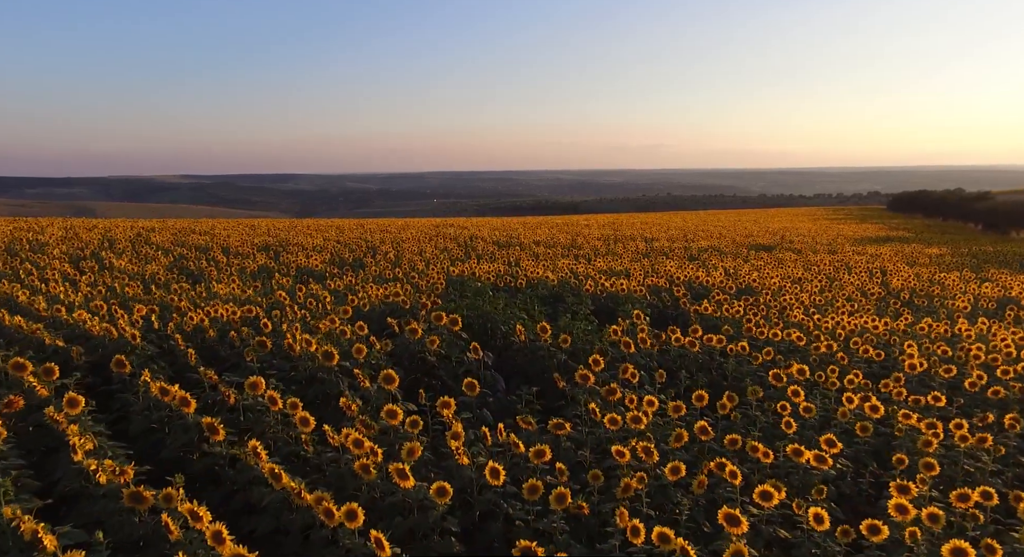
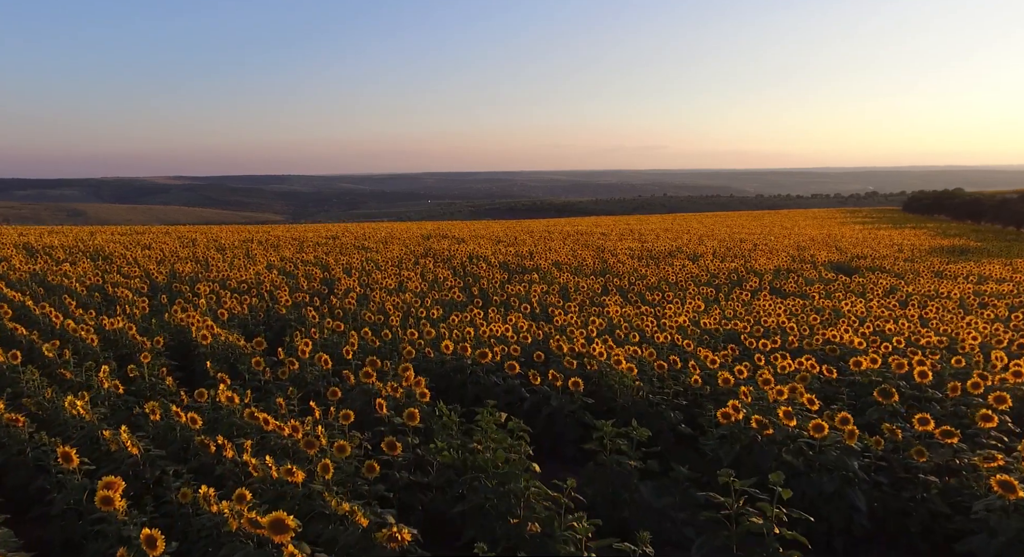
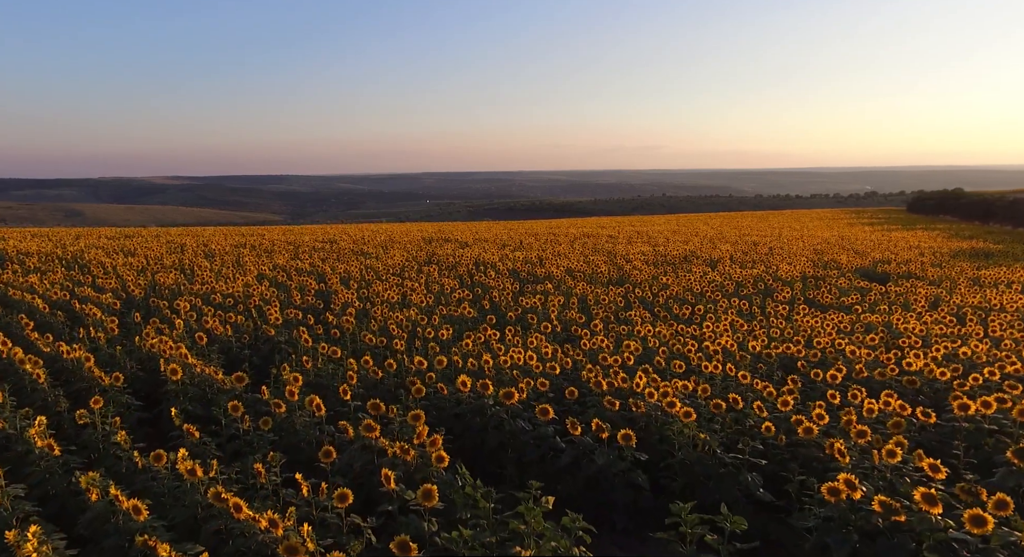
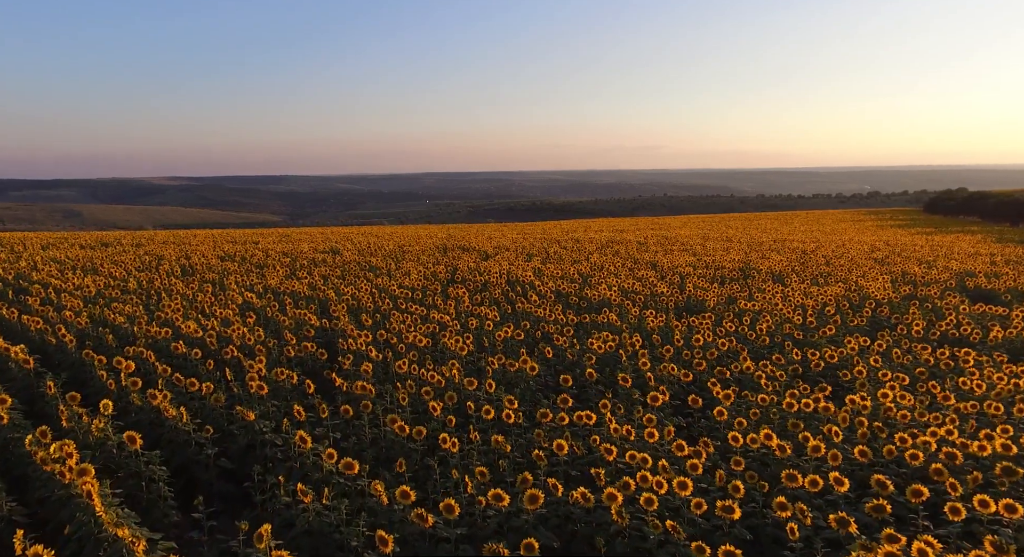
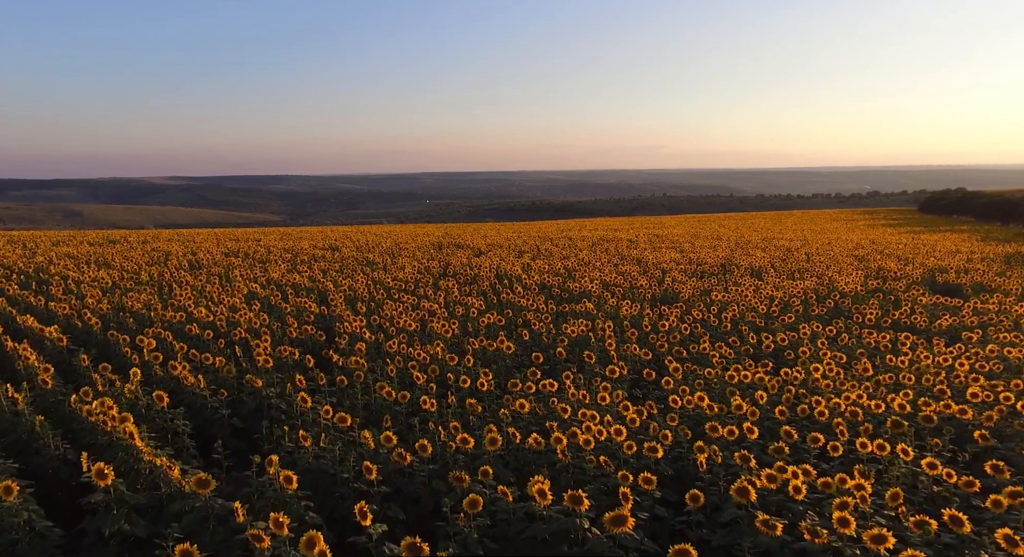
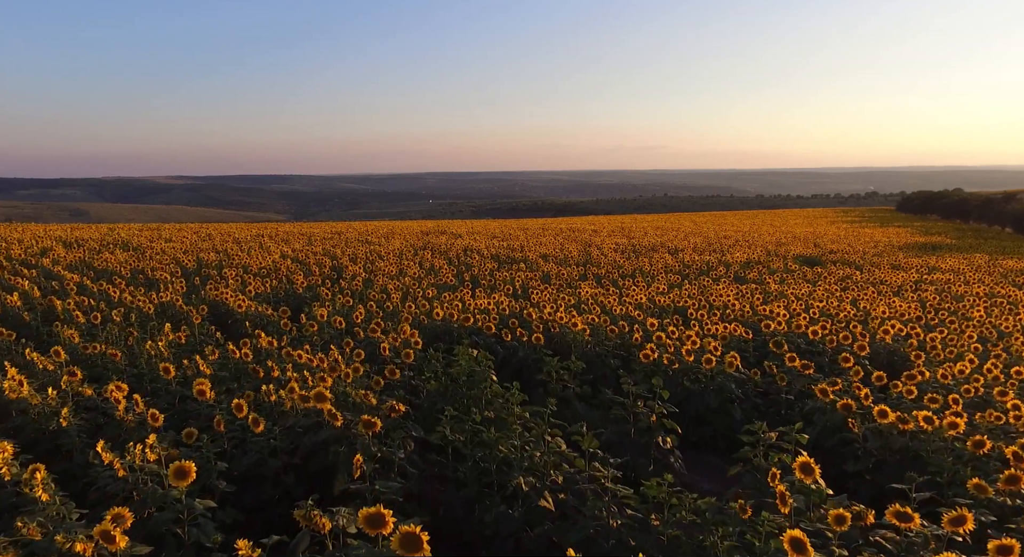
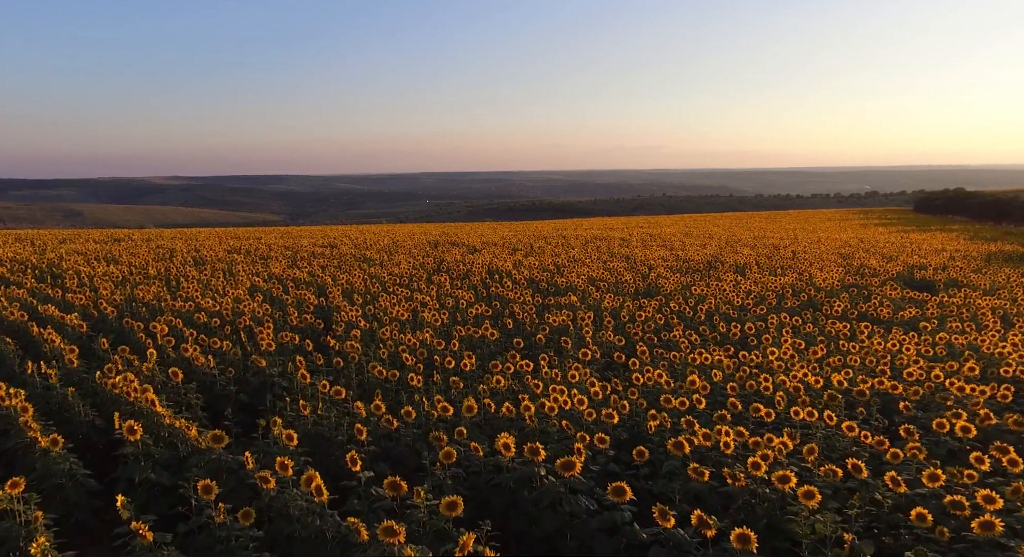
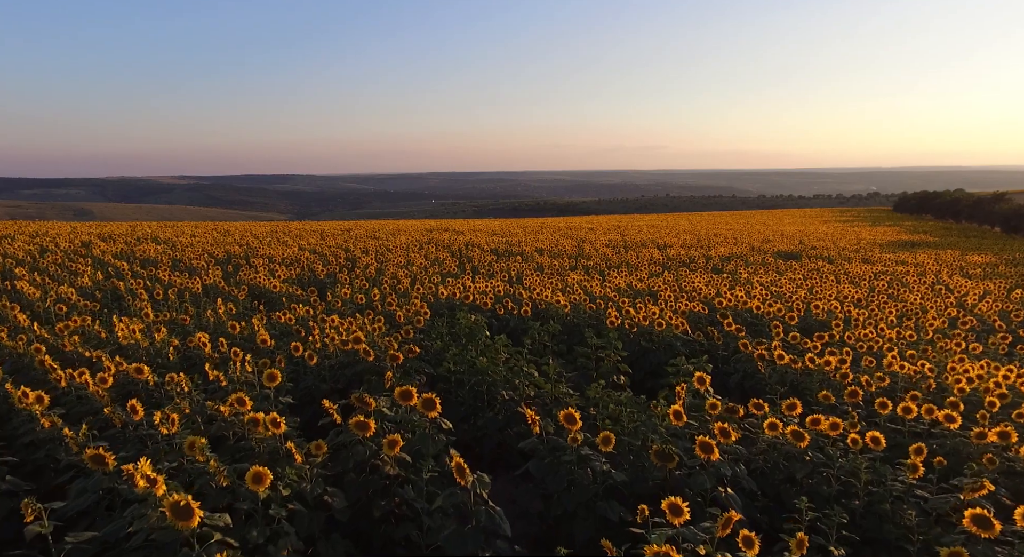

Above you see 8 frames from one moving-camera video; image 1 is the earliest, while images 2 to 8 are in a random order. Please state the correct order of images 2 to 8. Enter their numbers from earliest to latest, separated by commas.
8, 6, 2, 3, 7, 5, 4
